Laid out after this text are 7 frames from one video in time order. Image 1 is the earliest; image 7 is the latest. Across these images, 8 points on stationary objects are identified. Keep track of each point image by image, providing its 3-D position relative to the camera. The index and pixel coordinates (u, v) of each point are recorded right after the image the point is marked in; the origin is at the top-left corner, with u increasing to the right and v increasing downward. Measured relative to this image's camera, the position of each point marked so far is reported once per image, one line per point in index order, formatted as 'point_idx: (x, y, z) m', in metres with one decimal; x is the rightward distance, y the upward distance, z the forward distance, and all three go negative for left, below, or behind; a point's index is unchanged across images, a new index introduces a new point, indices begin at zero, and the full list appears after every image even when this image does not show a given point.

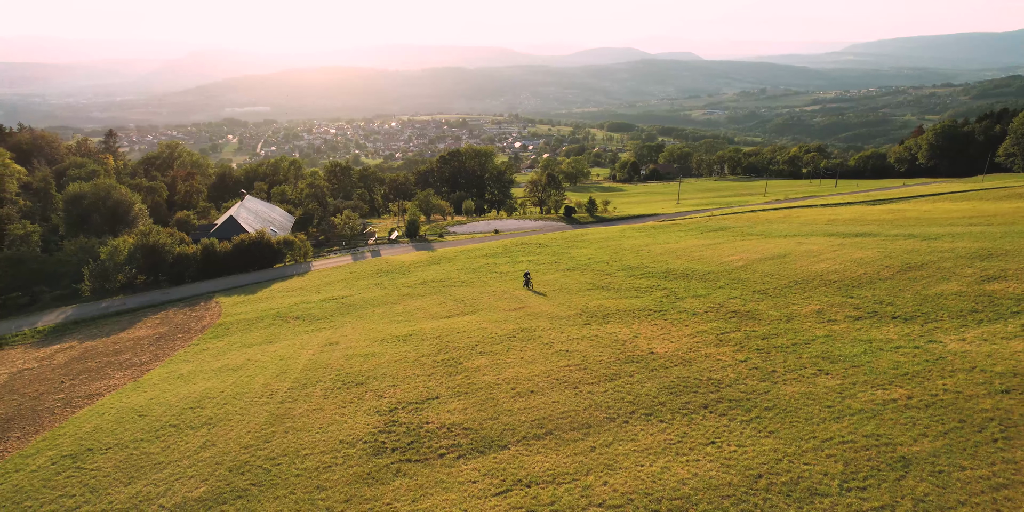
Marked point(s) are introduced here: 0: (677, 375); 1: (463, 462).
0: (+3.7, -2.7, +15.1) m
1: (-1.0, -3.5, +11.3) m
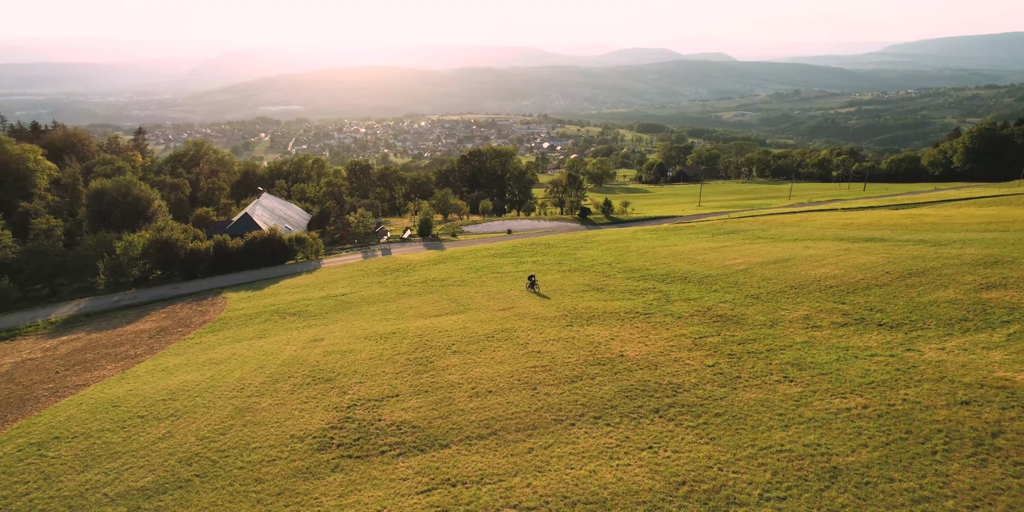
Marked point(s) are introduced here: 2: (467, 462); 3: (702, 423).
0: (+2.8, -2.8, +15.0) m
1: (-2.0, -3.5, +11.4) m
2: (-0.8, -3.5, +11.1) m
3: (+3.4, -3.1, +12.0) m
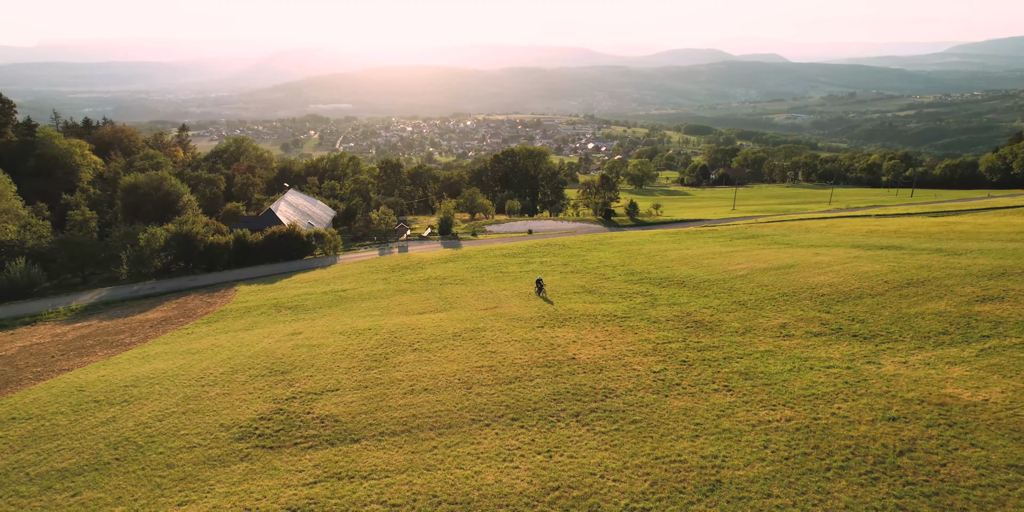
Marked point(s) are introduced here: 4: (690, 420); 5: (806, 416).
0: (+1.4, -2.8, +14.9) m
1: (-3.7, -3.5, +11.7) m
2: (-2.5, -3.4, +11.2) m
3: (+1.8, -3.1, +11.9) m
4: (+3.2, -3.0, +12.2) m
5: (+5.4, -3.0, +12.3) m
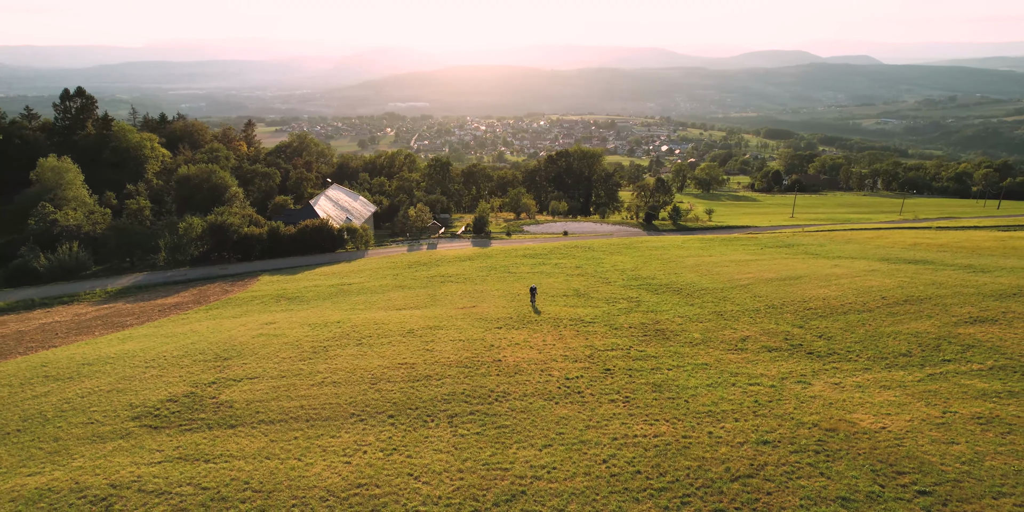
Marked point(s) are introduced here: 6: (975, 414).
0: (-0.7, -2.9, +14.8) m
1: (-6.2, -3.3, +12.2) m
2: (-5.1, -3.3, +11.7) m
3: (-0.7, -3.2, +11.8) m
4: (+0.8, -3.1, +11.9) m
5: (+3.0, -3.1, +11.8) m
6: (+8.6, -2.9, +12.3) m
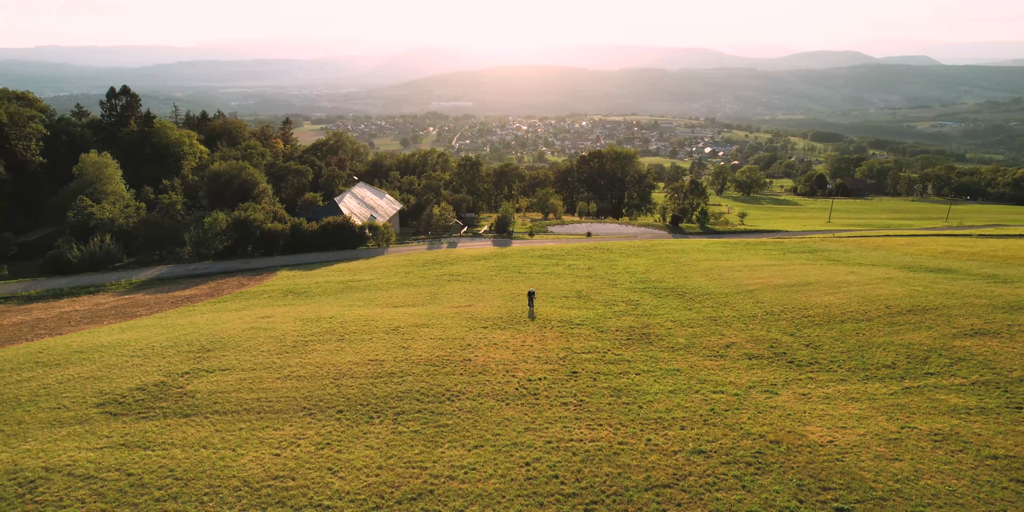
0: (-1.6, -2.9, +14.9) m
1: (-7.2, -3.2, +12.6) m
2: (-6.2, -3.2, +12.0) m
3: (-1.8, -3.1, +11.9) m
4: (-0.3, -3.1, +11.9) m
5: (+1.8, -3.2, +11.6) m
6: (+7.5, -3.1, +11.7) m
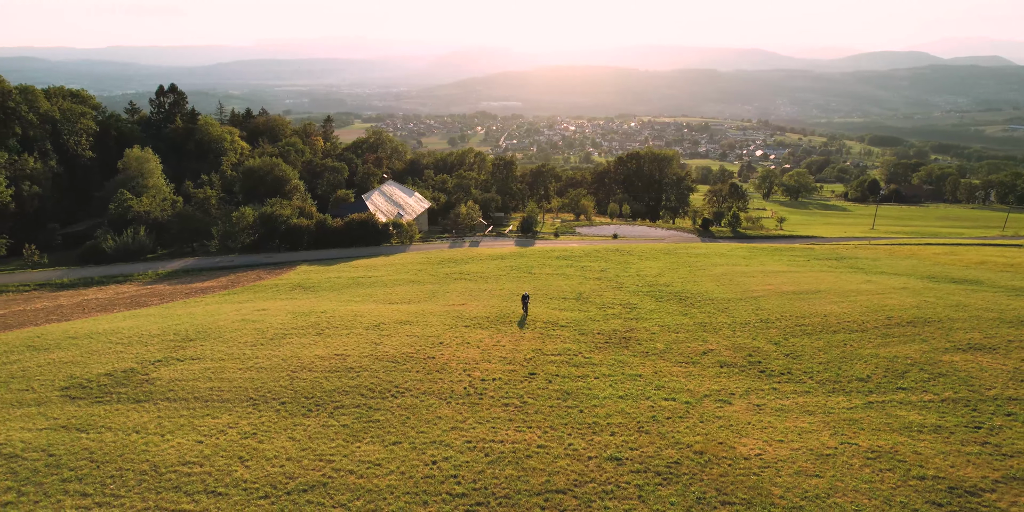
0: (-2.7, -2.8, +15.0) m
1: (-8.5, -3.0, +13.2) m
2: (-7.5, -3.0, +12.5) m
3: (-3.1, -3.1, +12.0) m
4: (-1.6, -3.1, +11.9) m
5: (+0.5, -3.2, +11.5) m
6: (+6.1, -3.2, +11.2) m
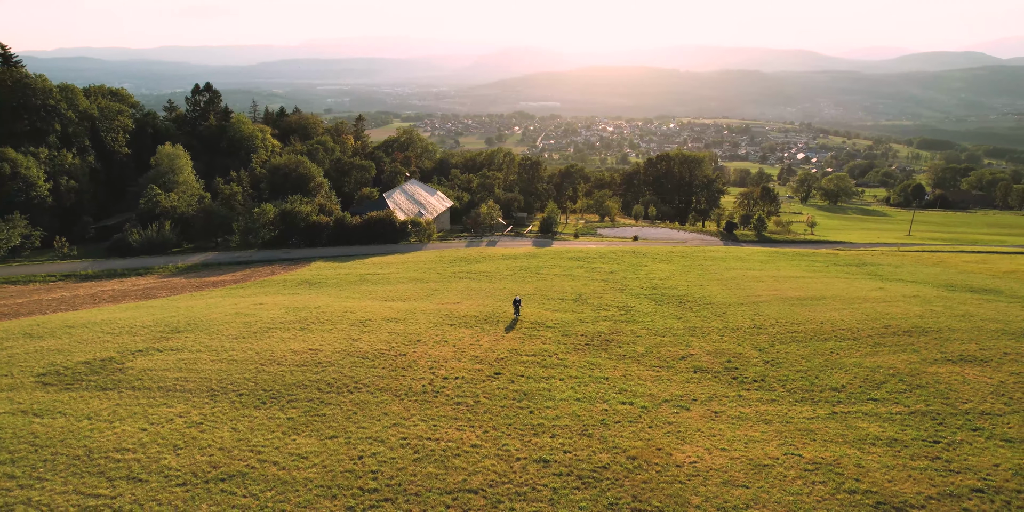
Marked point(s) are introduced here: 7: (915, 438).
0: (-3.6, -2.7, +15.2) m
1: (-9.5, -2.8, +13.6) m
2: (-8.5, -2.9, +12.9) m
3: (-4.1, -3.0, +12.2) m
4: (-2.7, -3.1, +12.0) m
5: (-0.6, -3.2, +11.5) m
6: (+5.0, -3.3, +10.9) m
7: (+7.3, -3.3, +11.9) m
